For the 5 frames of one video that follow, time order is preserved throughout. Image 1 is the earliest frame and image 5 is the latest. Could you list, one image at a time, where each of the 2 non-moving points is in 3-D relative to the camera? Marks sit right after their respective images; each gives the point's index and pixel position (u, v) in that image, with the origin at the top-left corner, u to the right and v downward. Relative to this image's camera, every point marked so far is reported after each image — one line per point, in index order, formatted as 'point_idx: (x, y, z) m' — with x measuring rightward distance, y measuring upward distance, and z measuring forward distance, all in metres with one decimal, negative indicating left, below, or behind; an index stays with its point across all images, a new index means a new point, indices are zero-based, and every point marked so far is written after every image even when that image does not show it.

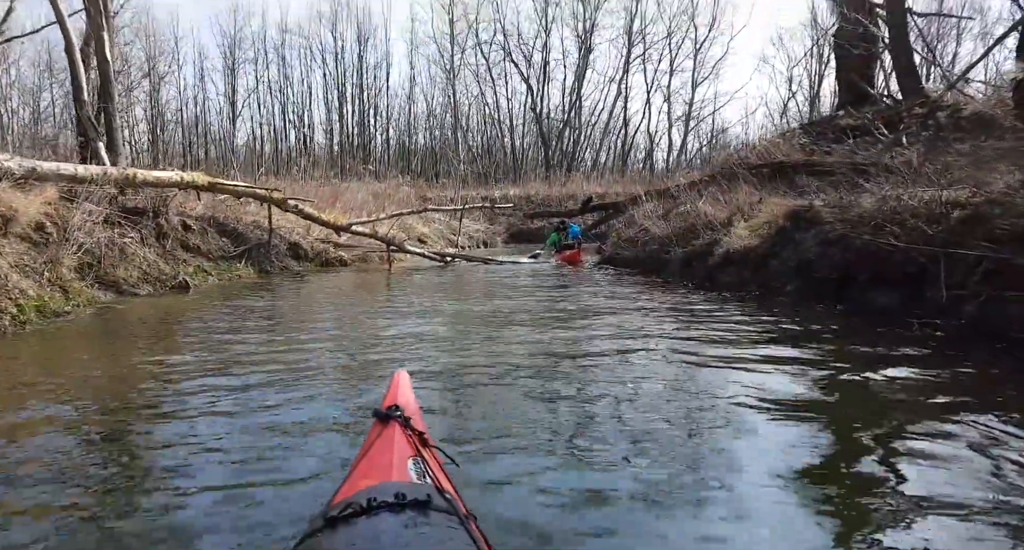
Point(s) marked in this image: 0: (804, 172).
0: (+5.5, +1.9, +12.4) m
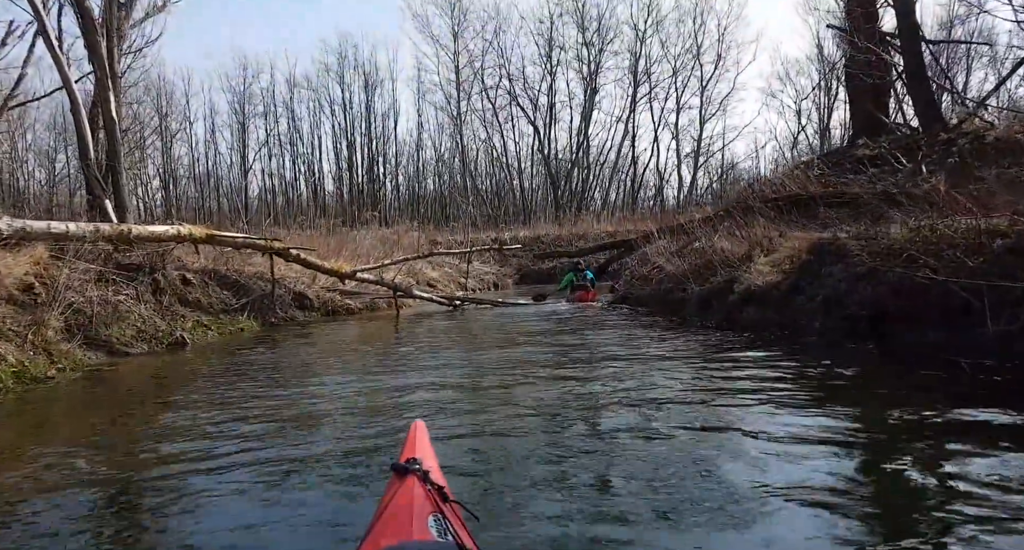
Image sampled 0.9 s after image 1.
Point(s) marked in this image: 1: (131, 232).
0: (+5.6, +1.3, +12.0) m
1: (-4.6, +0.5, +8.0) m
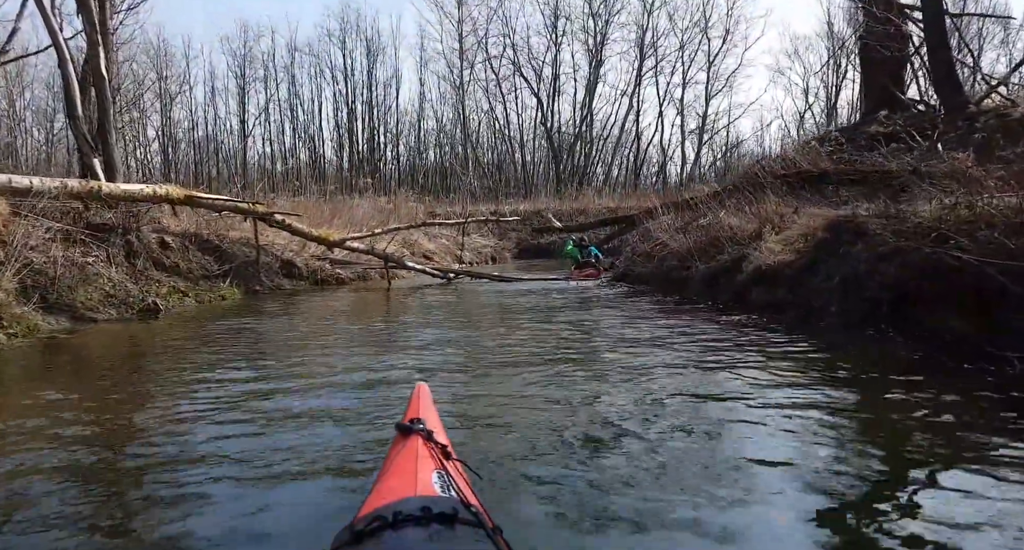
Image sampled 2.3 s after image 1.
0: (+5.6, +1.6, +11.5) m
1: (-4.6, +1.0, +7.5) m
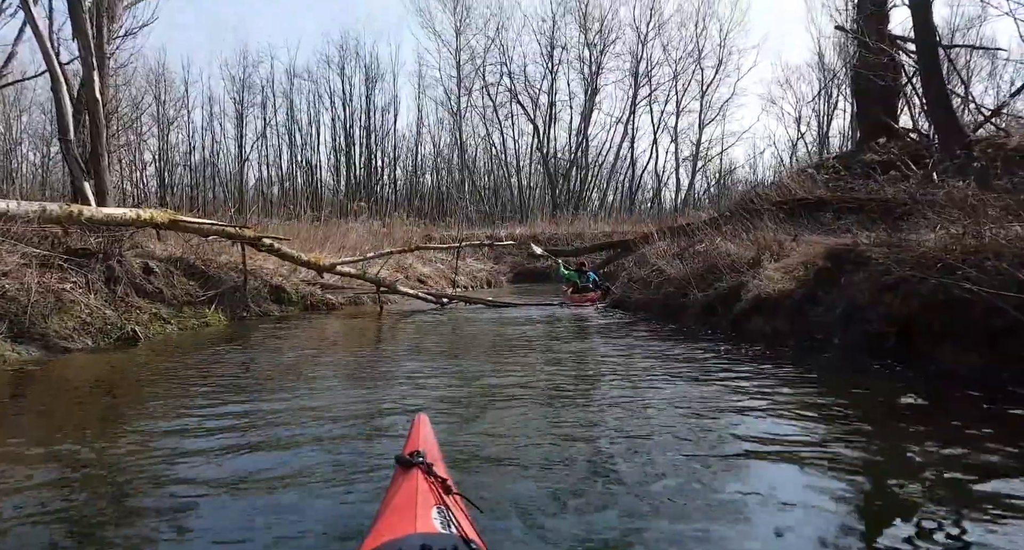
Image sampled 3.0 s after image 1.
0: (+5.5, +1.2, +11.3) m
1: (-4.7, +0.7, +7.3) m
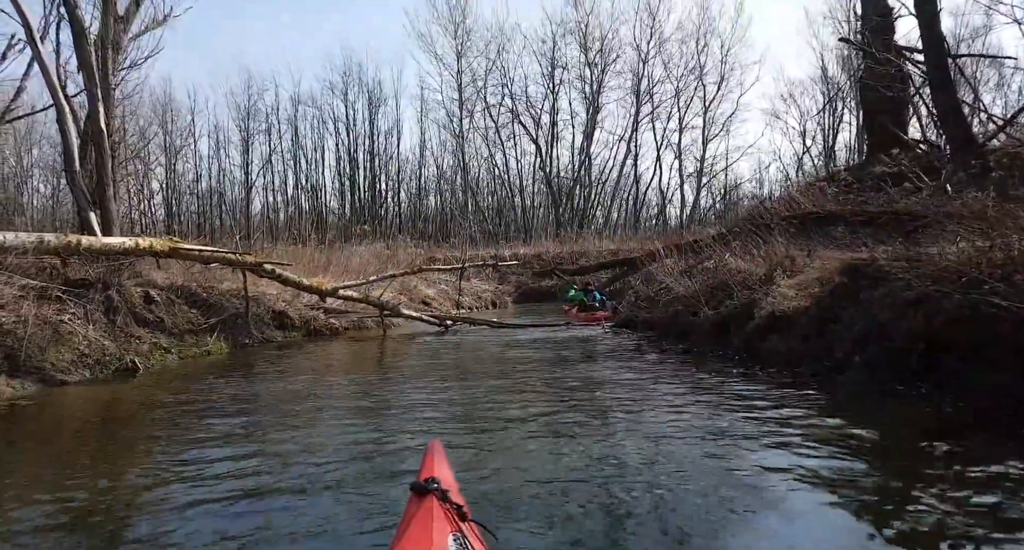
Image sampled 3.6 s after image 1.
0: (+5.6, +0.9, +11.1) m
1: (-4.6, +0.4, +7.2) m
